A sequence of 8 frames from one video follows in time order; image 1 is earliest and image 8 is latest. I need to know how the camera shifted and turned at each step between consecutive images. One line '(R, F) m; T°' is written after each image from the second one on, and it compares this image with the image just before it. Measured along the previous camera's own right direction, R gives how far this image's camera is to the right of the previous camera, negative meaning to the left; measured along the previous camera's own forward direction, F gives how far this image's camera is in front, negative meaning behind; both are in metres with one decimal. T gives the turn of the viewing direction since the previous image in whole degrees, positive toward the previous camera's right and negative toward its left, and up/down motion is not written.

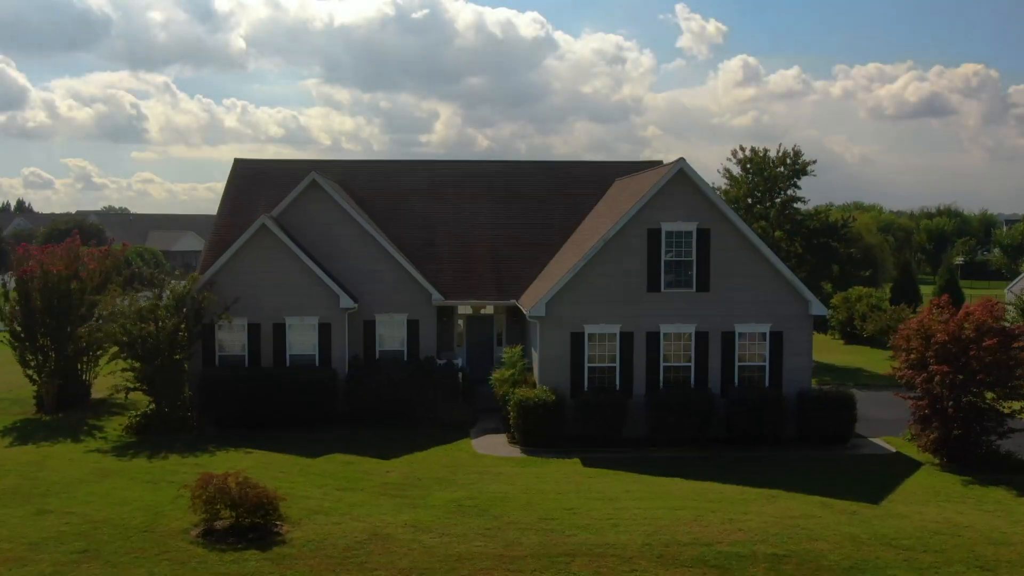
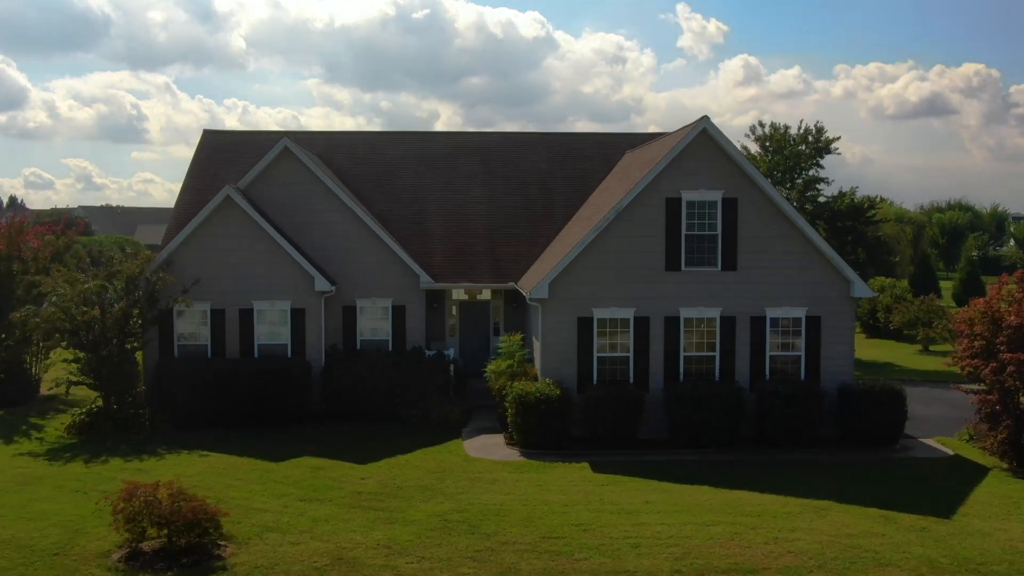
(0.0, +2.7) m; 0°
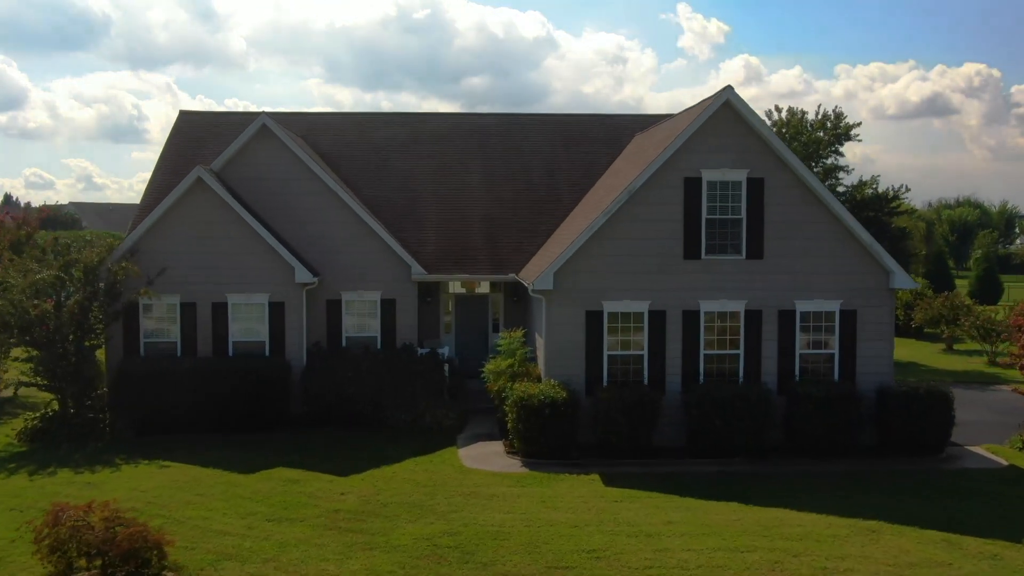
(0.0, +1.9) m; 0°
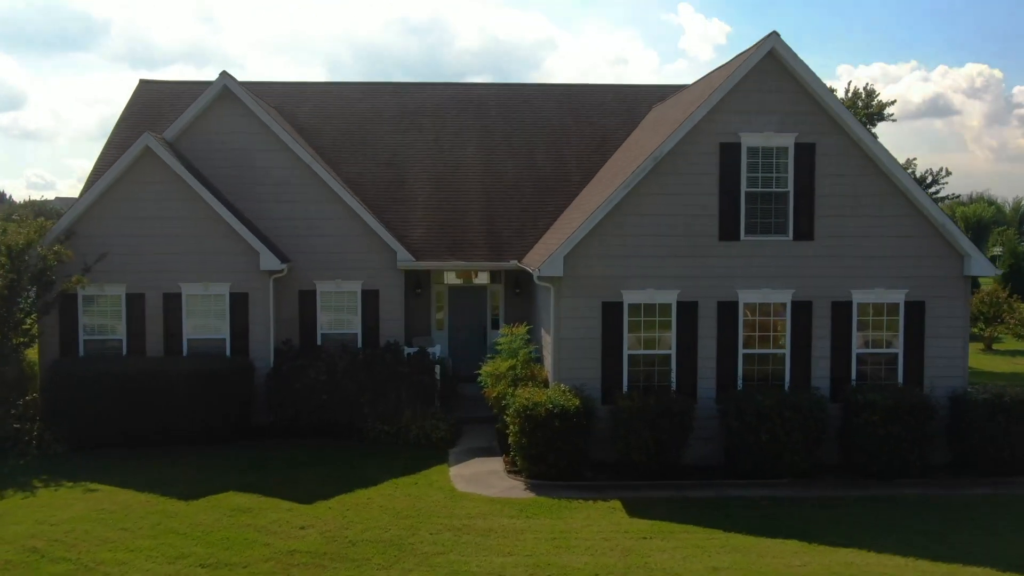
(0.0, +2.7) m; 0°
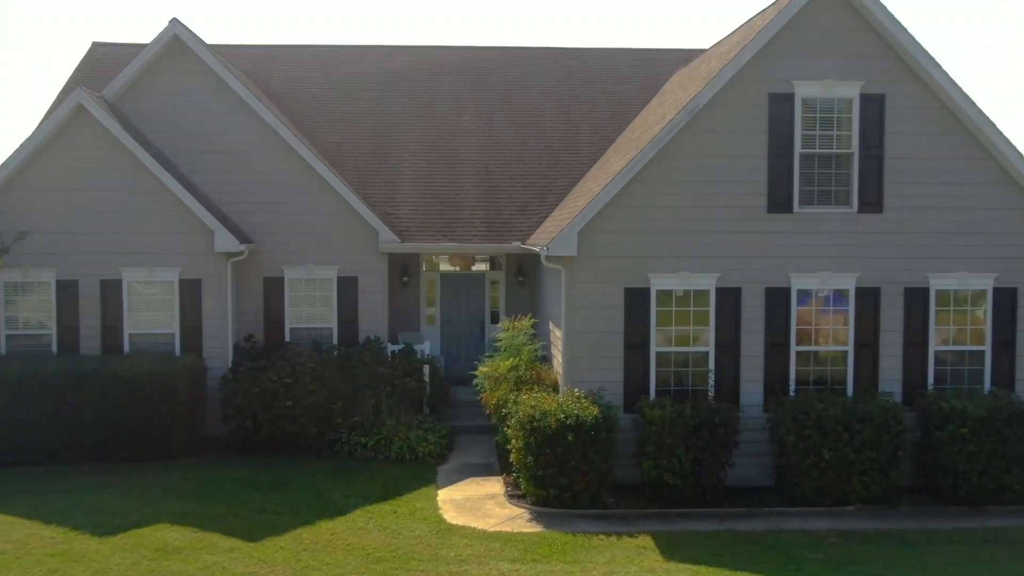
(0.0, +2.5) m; 0°
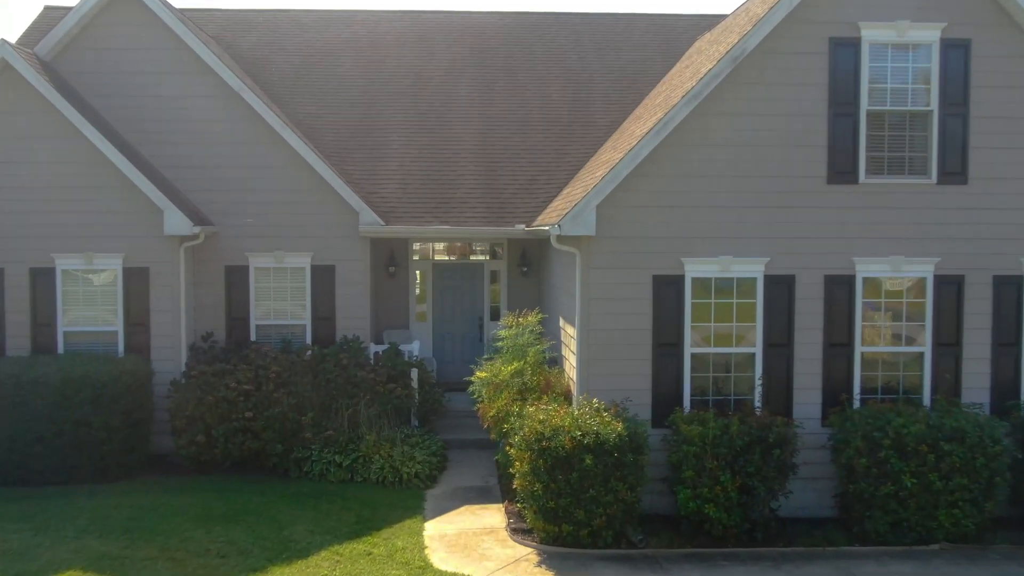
(0.0, +2.0) m; 0°
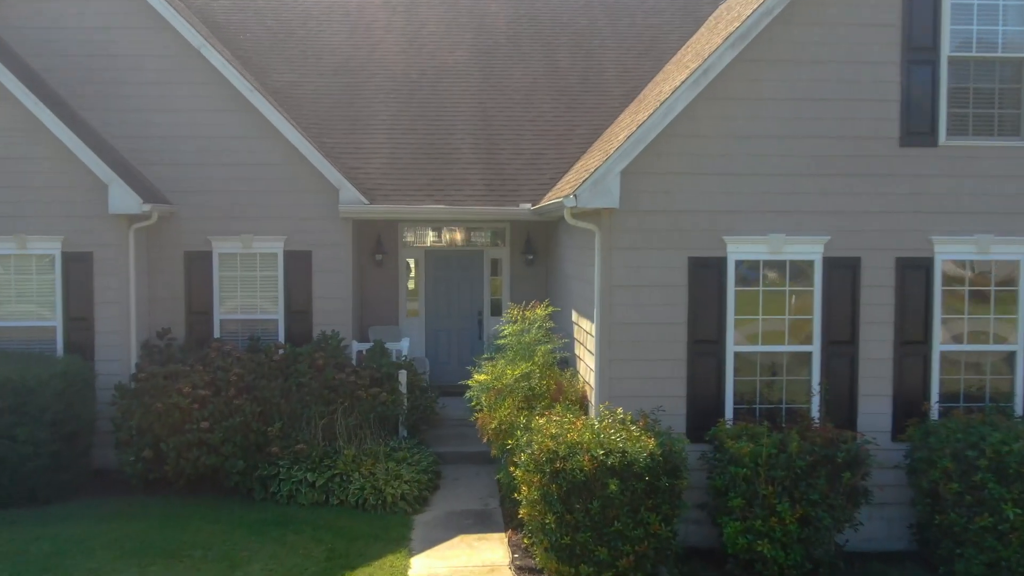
(0.0, +1.6) m; 0°
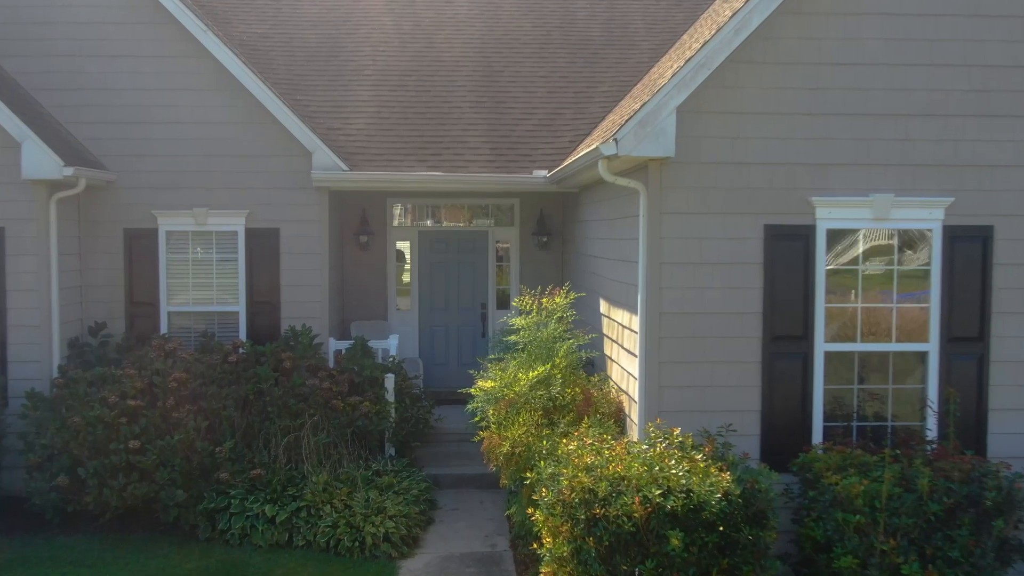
(-0.1, +1.9) m; 0°
